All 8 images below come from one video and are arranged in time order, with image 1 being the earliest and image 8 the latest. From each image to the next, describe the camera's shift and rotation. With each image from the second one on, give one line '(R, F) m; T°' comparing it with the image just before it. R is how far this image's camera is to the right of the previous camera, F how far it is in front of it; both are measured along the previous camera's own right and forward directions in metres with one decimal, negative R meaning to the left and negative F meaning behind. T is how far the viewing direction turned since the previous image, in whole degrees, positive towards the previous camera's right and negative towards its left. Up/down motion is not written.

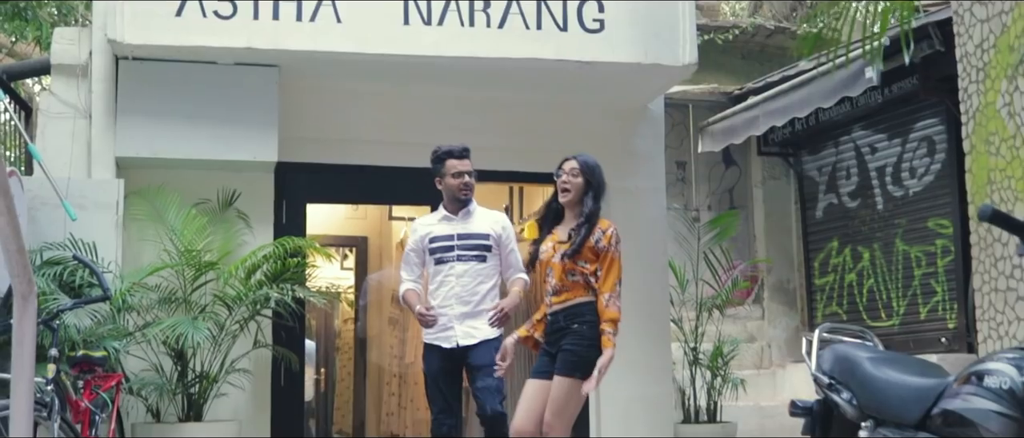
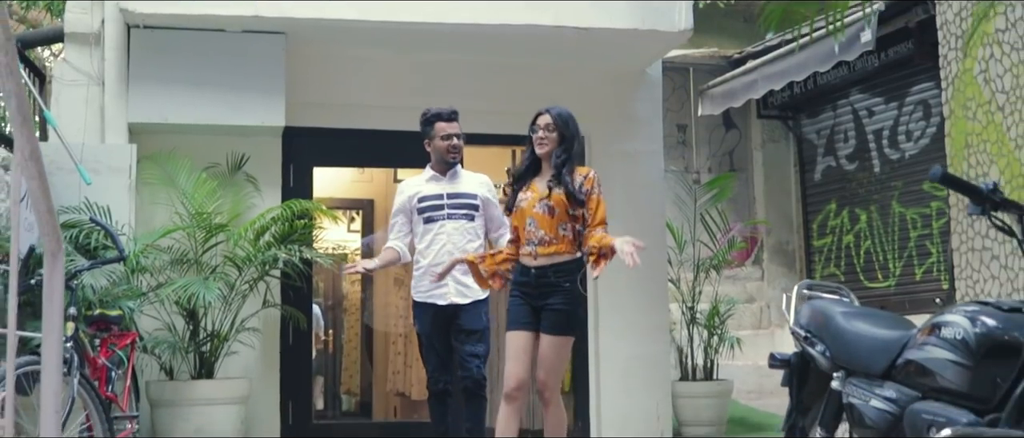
(0.0, -0.2) m; 0°
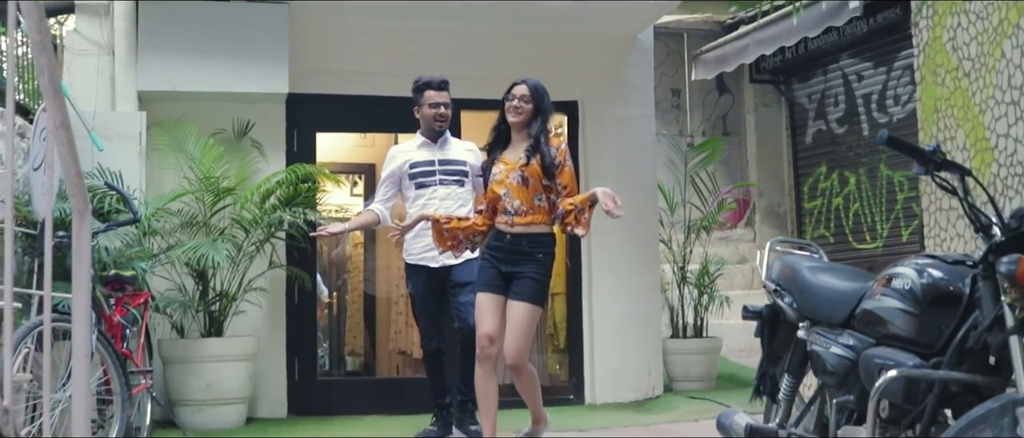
(0.0, -0.3) m; 0°
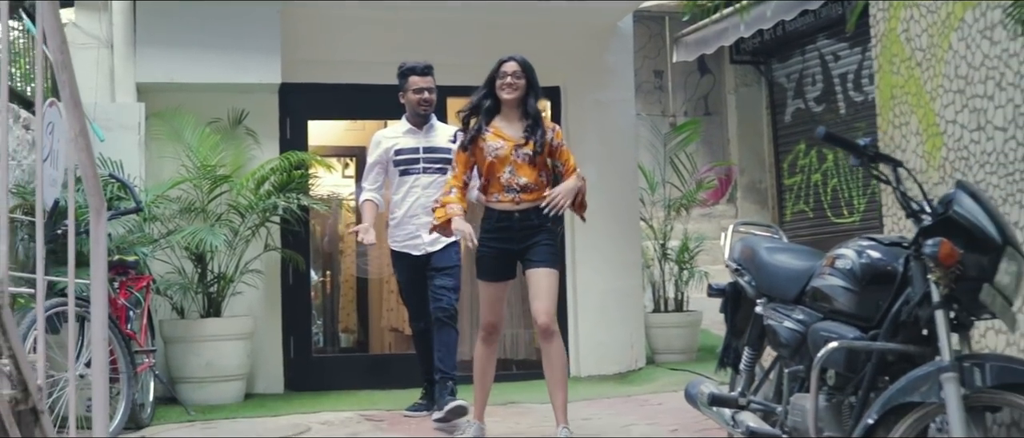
(0.0, -0.3) m; 0°
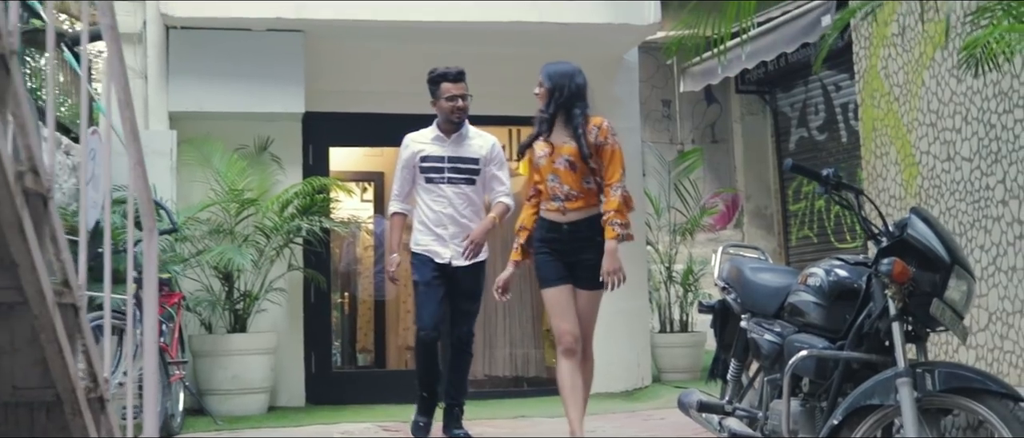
(0.0, -0.4) m; -1°
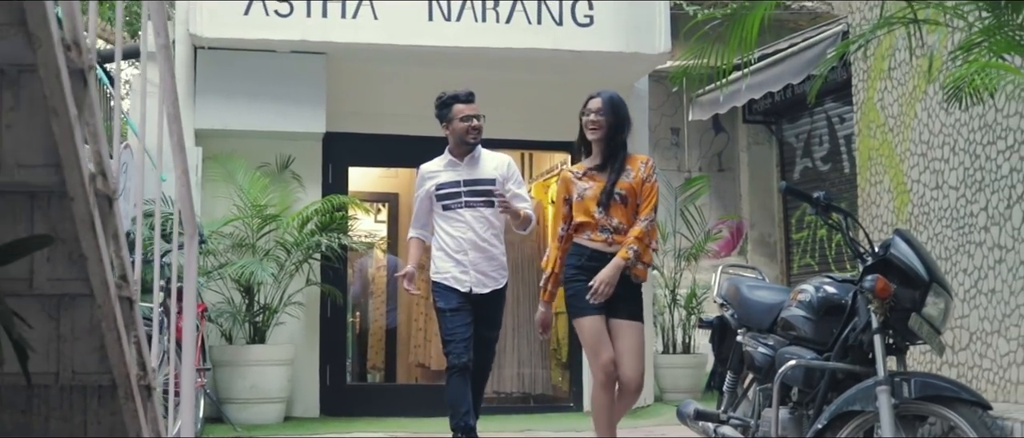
(0.0, -0.3) m; 0°
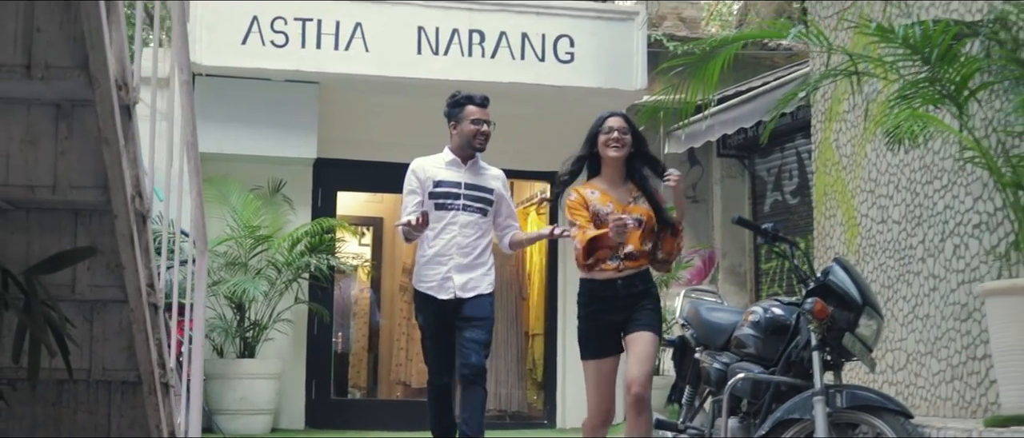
(0.0, -0.4) m; +1°
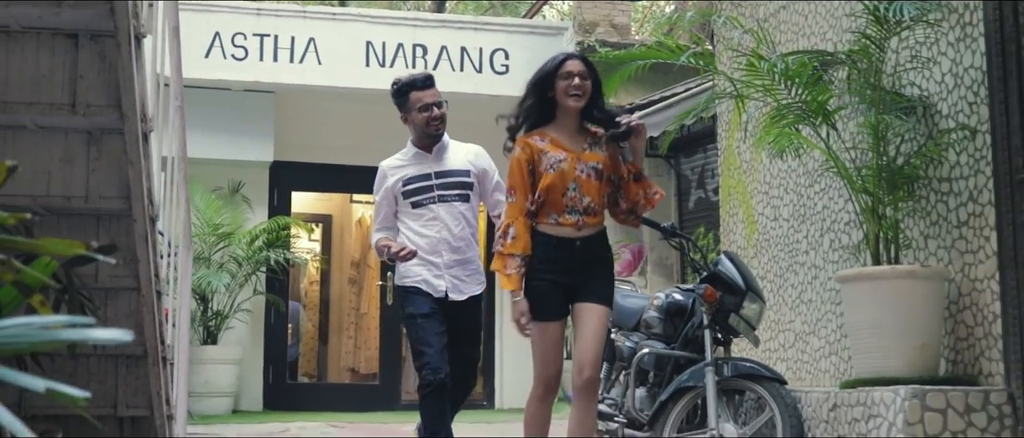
(0.0, -0.8) m; +2°
